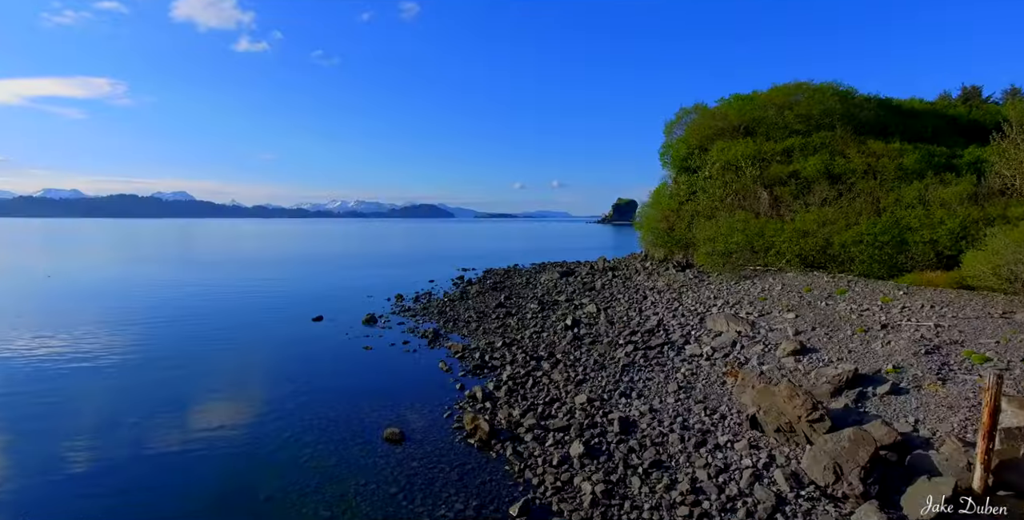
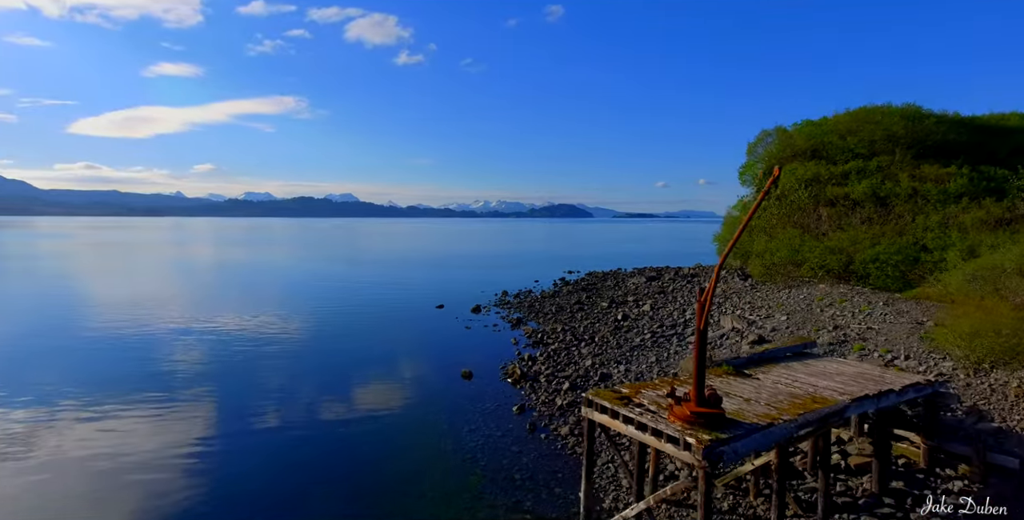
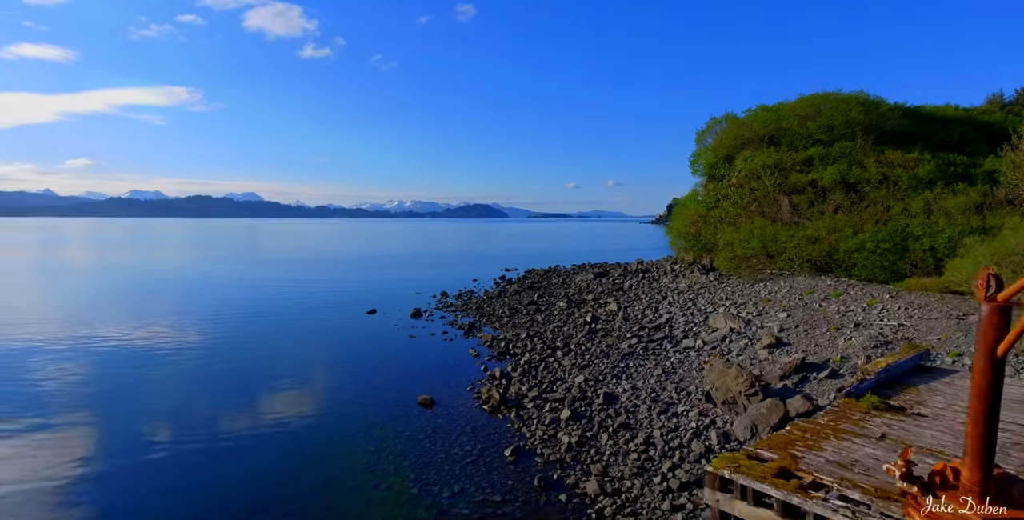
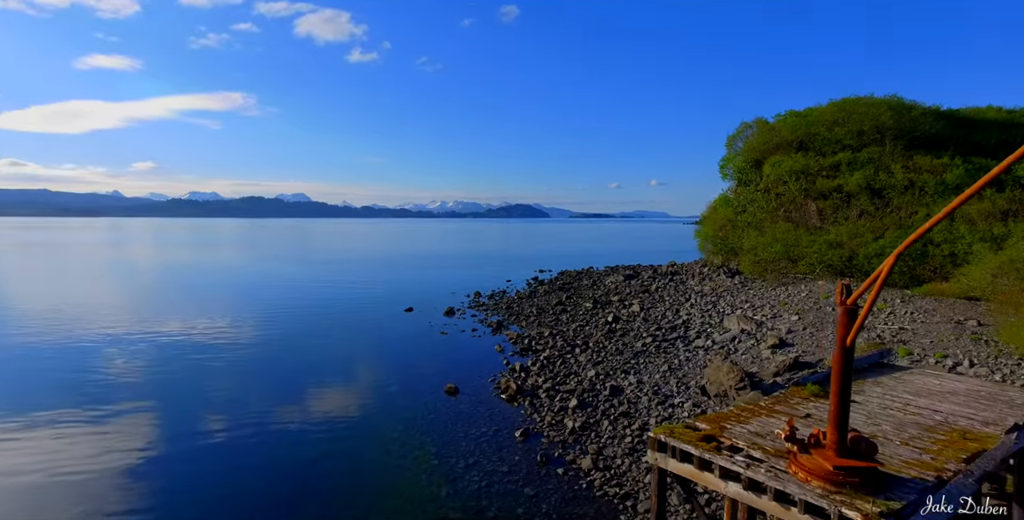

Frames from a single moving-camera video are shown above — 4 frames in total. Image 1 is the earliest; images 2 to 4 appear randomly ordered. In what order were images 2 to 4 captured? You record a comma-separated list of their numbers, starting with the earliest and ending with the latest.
3, 4, 2
